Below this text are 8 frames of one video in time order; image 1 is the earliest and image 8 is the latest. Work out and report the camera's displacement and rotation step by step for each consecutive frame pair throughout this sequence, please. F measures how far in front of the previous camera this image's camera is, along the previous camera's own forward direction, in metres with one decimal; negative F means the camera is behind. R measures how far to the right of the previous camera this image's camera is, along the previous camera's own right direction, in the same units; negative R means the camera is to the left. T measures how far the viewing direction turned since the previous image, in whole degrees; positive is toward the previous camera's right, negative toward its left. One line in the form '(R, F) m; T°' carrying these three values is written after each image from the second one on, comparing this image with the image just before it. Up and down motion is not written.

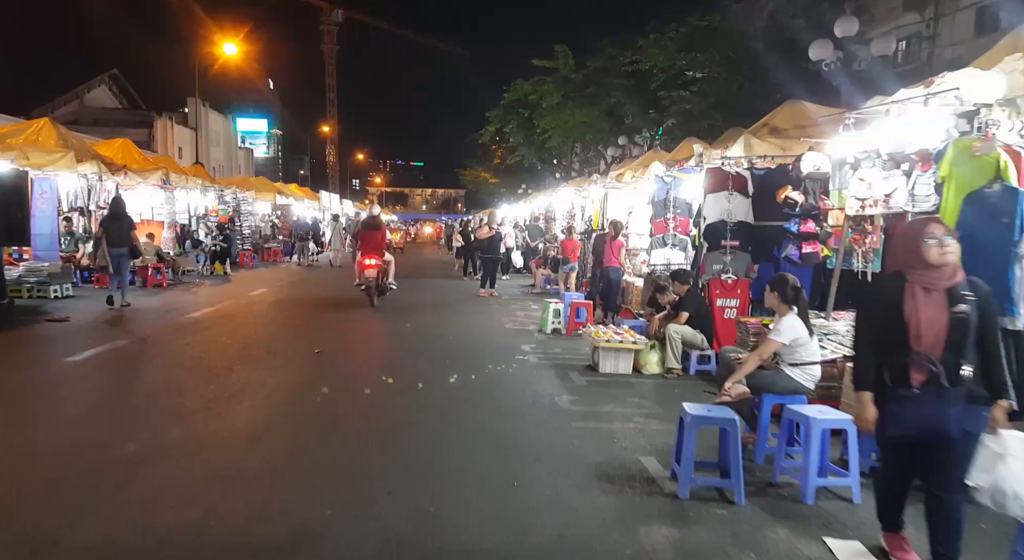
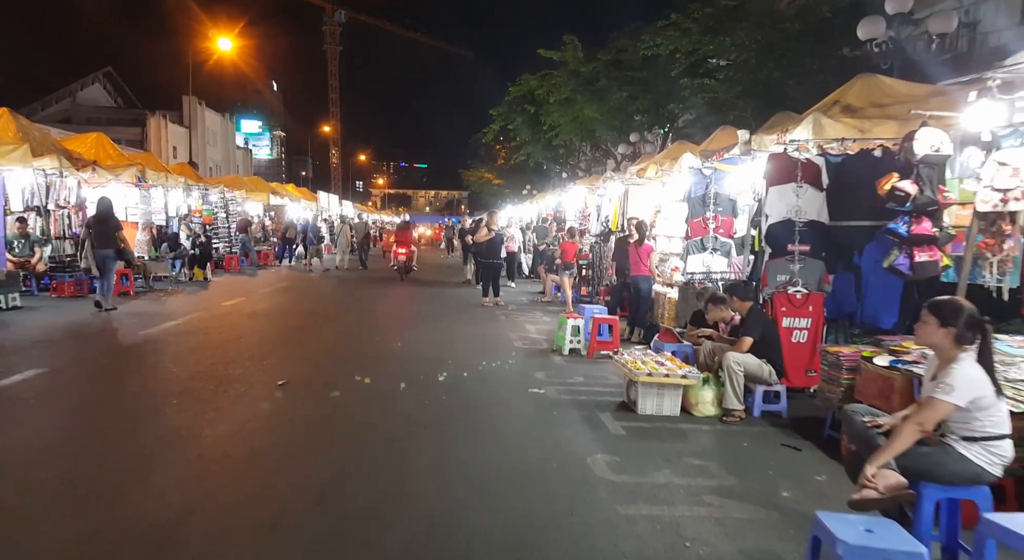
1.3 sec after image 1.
(-0.1, +1.7) m; 0°
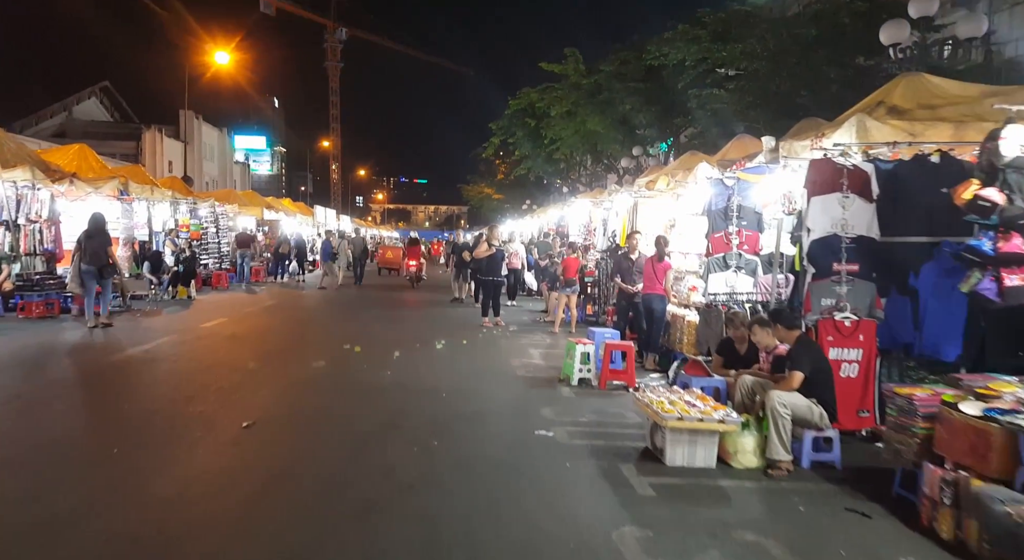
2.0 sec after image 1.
(0.0, +0.9) m; 0°
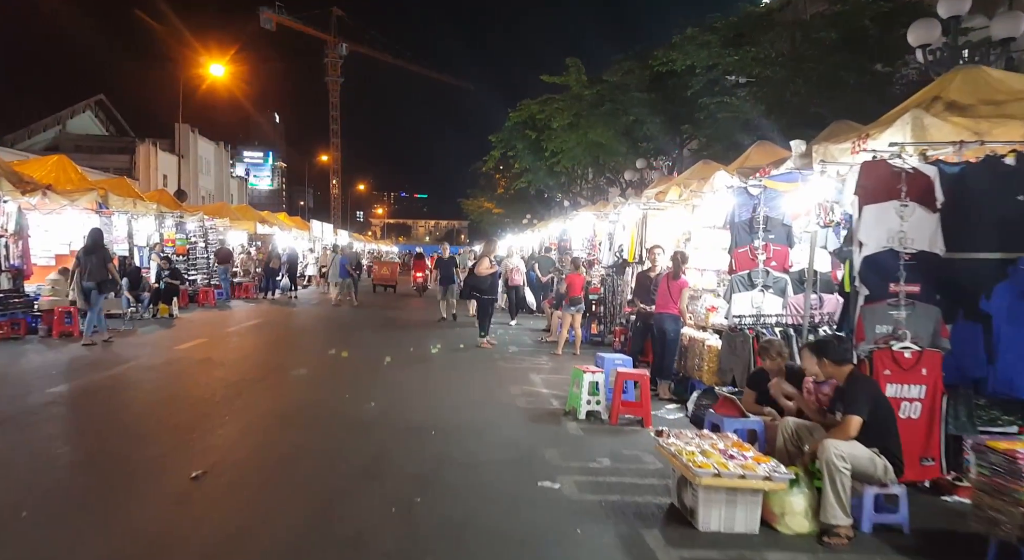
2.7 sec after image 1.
(0.0, +0.9) m; 0°
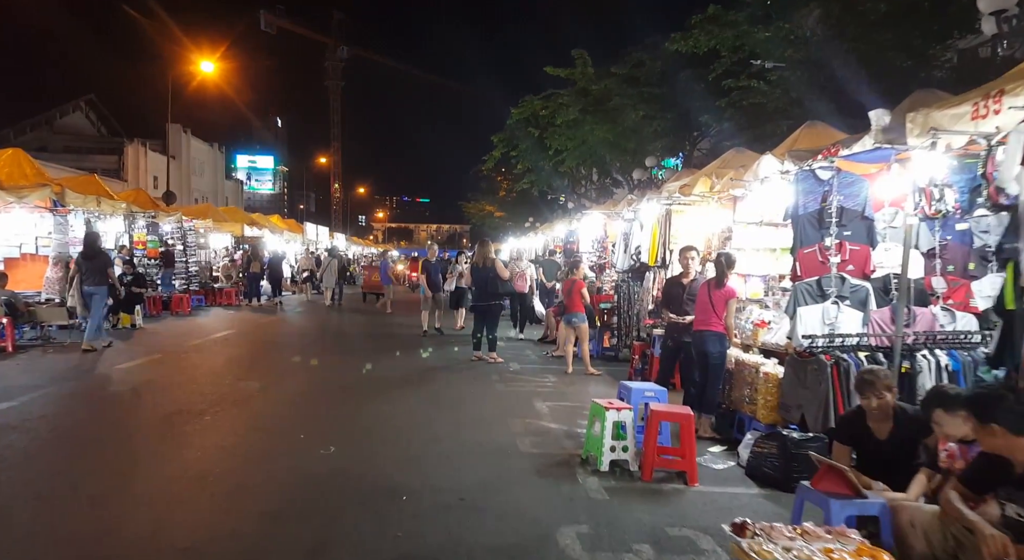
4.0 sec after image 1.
(0.0, +1.6) m; 0°
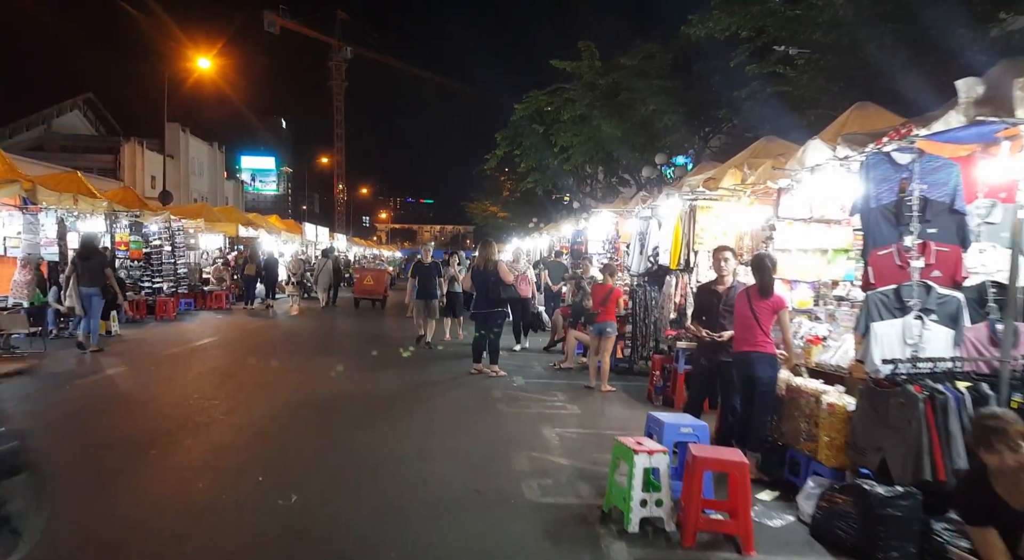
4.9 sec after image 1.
(0.0, +1.1) m; 0°
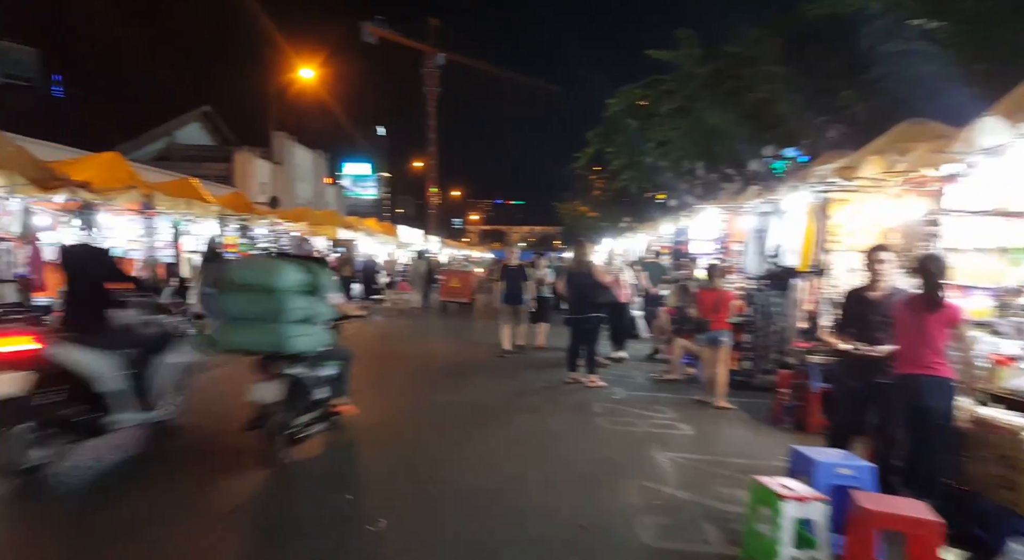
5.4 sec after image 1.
(-0.2, +0.6) m; -8°
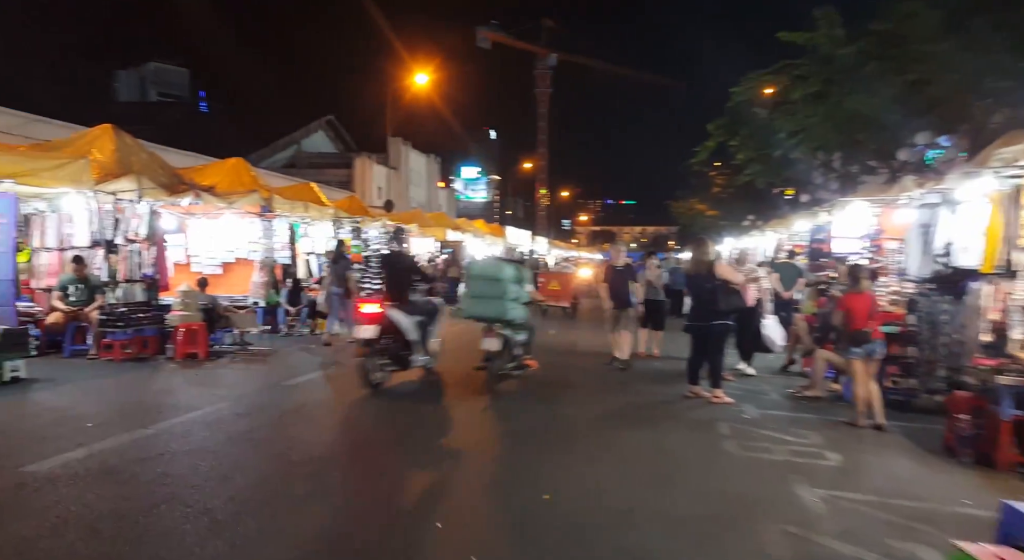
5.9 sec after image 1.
(0.0, +0.6) m; -10°
